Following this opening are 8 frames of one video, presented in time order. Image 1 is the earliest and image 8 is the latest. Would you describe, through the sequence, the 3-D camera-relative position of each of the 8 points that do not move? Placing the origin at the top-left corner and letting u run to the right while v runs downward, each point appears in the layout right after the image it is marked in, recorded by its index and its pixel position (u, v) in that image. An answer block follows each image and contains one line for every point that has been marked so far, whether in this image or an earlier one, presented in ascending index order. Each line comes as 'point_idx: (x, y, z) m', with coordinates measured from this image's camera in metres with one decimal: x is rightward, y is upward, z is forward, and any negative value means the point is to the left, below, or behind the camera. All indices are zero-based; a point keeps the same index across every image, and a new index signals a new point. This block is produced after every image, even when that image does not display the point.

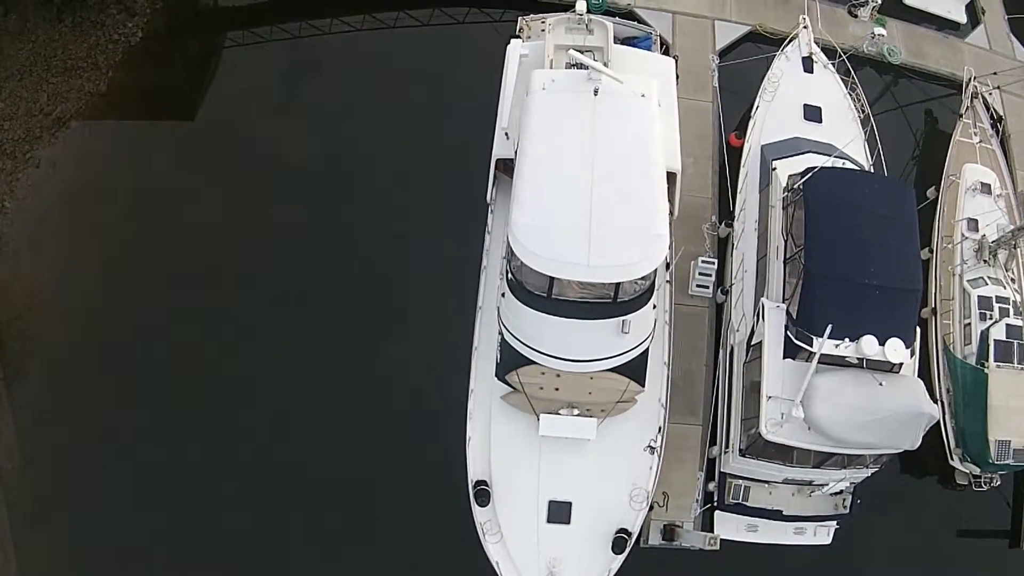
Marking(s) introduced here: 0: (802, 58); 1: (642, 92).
0: (+11.6, +9.1, +10.2) m
1: (+3.8, +5.8, +7.5) m
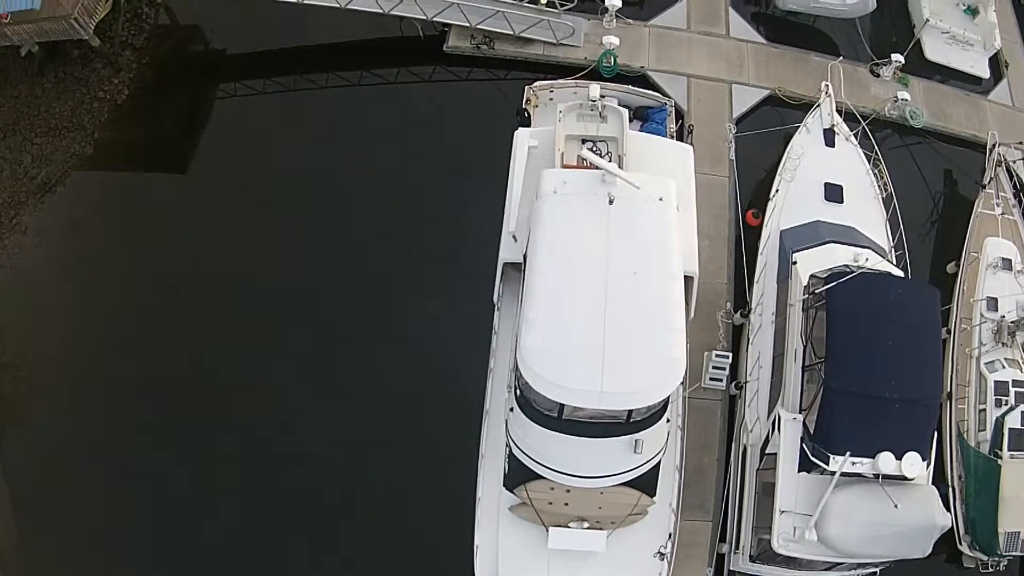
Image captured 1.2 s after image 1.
0: (+11.8, +5.9, +9.8) m
1: (+4.1, +2.6, +7.1) m
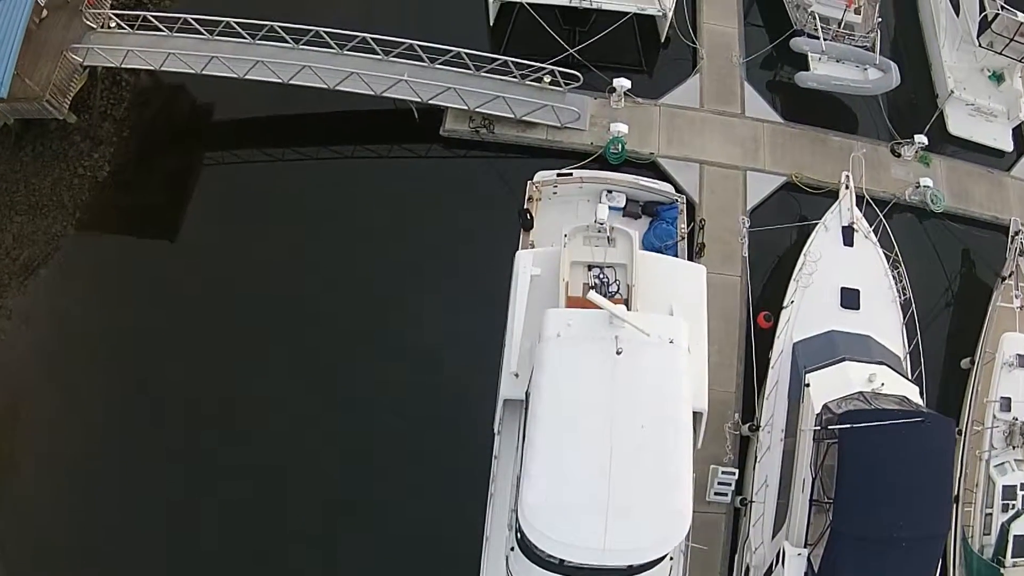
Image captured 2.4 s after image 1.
0: (+11.9, +2.1, +9.3) m
1: (+4.1, -1.3, +6.8) m
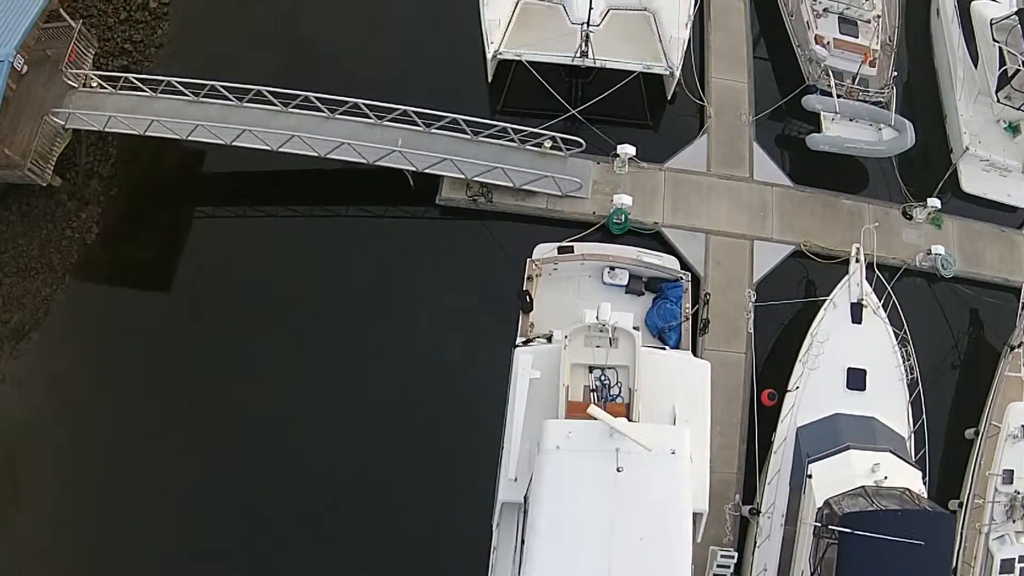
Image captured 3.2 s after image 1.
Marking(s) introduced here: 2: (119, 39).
0: (+11.9, -0.6, +9.0) m
1: (+4.1, -4.1, +6.6) m
2: (-17.9, +11.2, +11.9) m
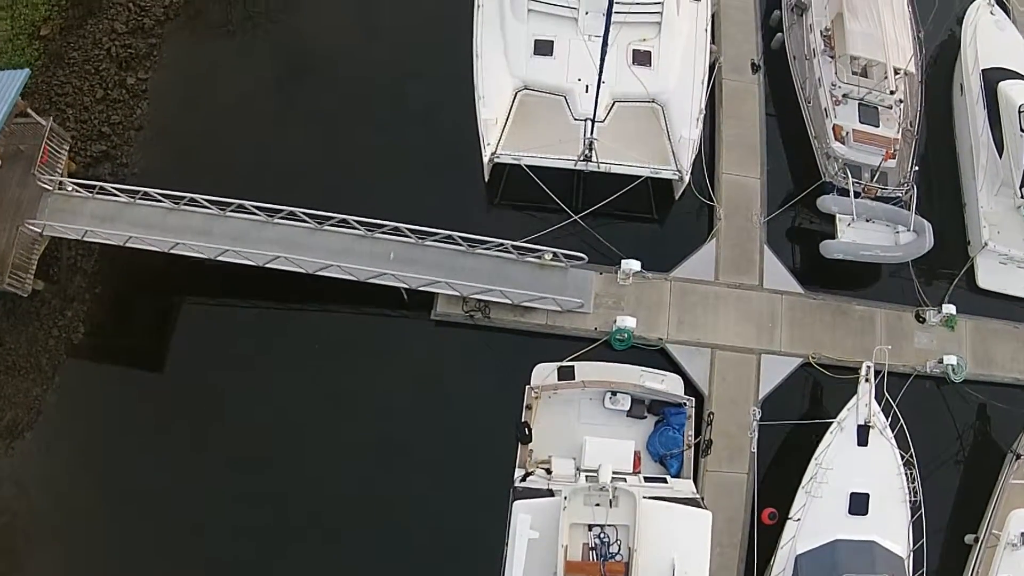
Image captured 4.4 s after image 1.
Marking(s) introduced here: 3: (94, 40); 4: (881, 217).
0: (+11.8, -4.8, +8.8) m
1: (+4.0, -8.3, +6.5) m
2: (-17.9, +7.2, +11.2) m
3: (-19.1, +11.3, +11.9) m
4: (+14.0, +2.7, +9.8) m
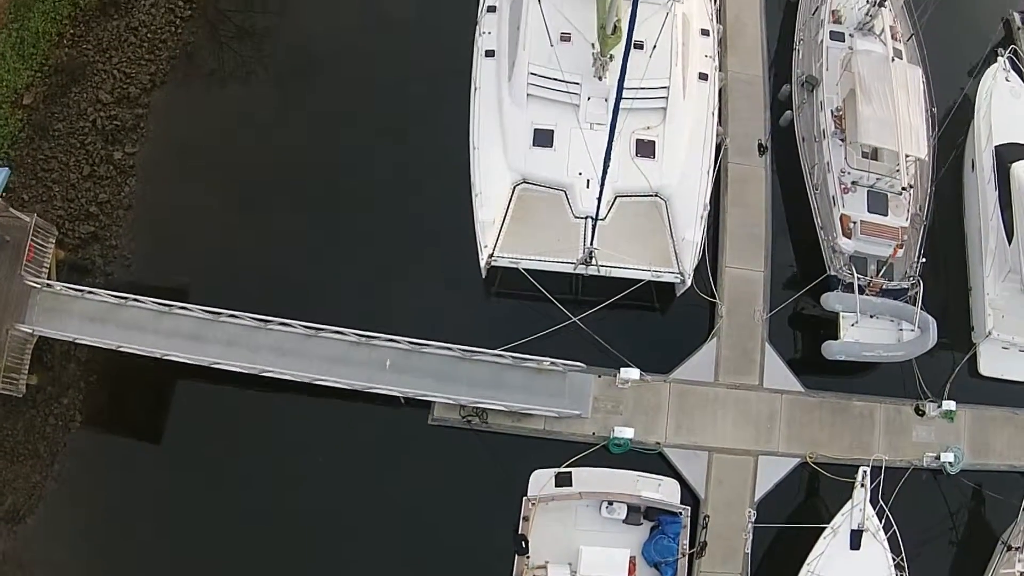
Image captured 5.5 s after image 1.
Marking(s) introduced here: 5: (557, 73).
0: (+11.7, -8.4, +8.9) m
1: (+3.9, -12.0, +6.7) m
2: (-18.0, +3.8, +10.9) m
3: (-19.2, +7.9, +11.4) m
4: (+13.9, -1.0, +9.6) m
5: (+1.6, +7.8, +9.4) m
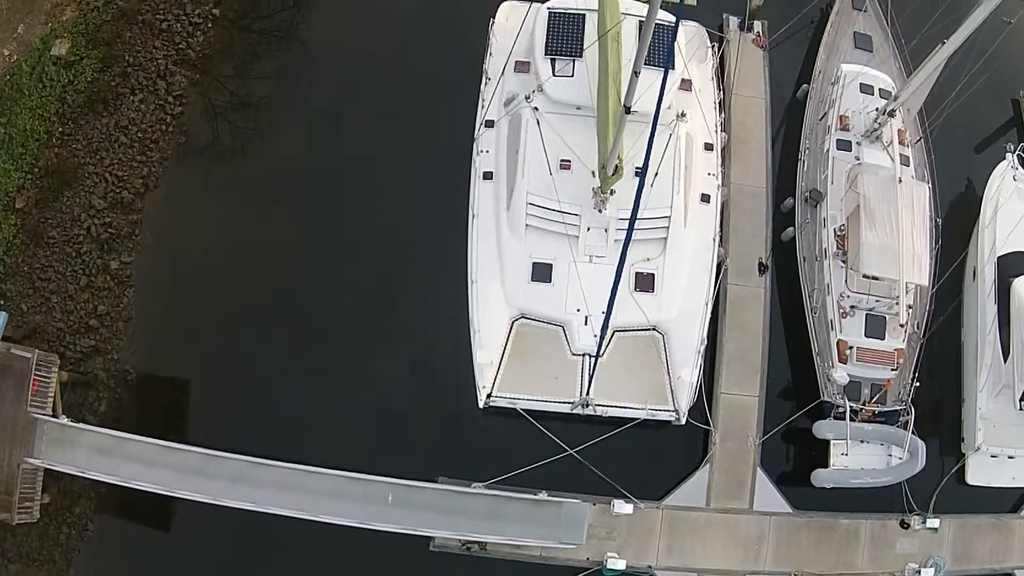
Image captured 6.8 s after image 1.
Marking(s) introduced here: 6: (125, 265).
0: (+11.6, -13.2, +9.4) m
1: (+3.8, -16.9, +7.4) m
2: (-18.0, -1.0, +10.9) m
3: (-19.2, +3.1, +11.3) m
4: (+13.8, -5.7, +9.8) m
5: (+1.5, +3.0, +9.3) m
6: (-16.6, +1.0, +11.1) m
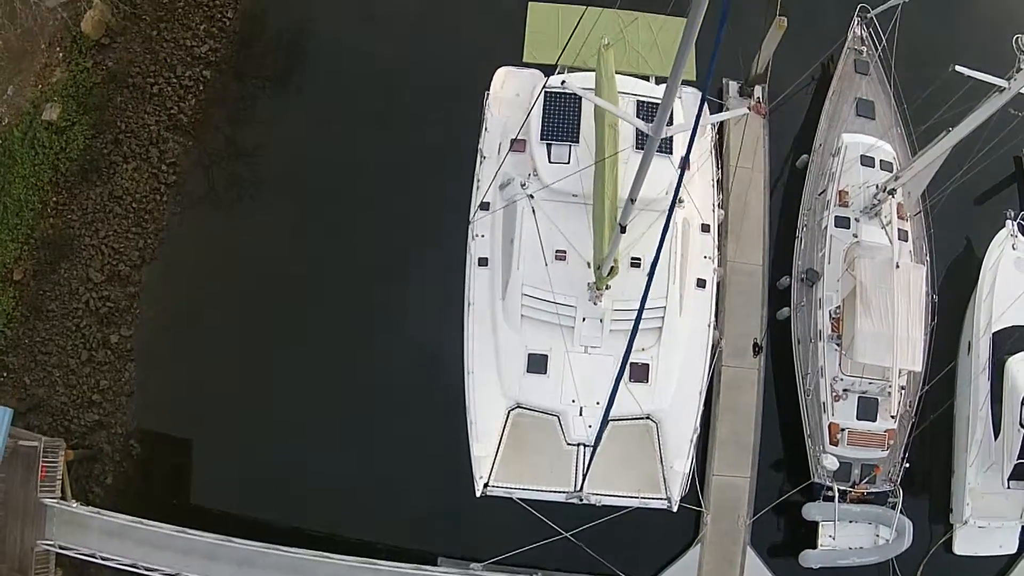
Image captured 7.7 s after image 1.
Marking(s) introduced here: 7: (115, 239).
0: (+11.5, -16.5, +9.8) m
1: (+3.7, -20.2, +7.9) m
2: (-18.2, -4.2, +11.1) m
3: (-19.4, 0.0, +11.3) m
4: (+13.7, -9.0, +10.0) m
5: (+1.4, -0.2, +9.3) m
6: (-16.7, -2.2, +11.2) m
7: (-17.7, +2.2, +11.5) m
